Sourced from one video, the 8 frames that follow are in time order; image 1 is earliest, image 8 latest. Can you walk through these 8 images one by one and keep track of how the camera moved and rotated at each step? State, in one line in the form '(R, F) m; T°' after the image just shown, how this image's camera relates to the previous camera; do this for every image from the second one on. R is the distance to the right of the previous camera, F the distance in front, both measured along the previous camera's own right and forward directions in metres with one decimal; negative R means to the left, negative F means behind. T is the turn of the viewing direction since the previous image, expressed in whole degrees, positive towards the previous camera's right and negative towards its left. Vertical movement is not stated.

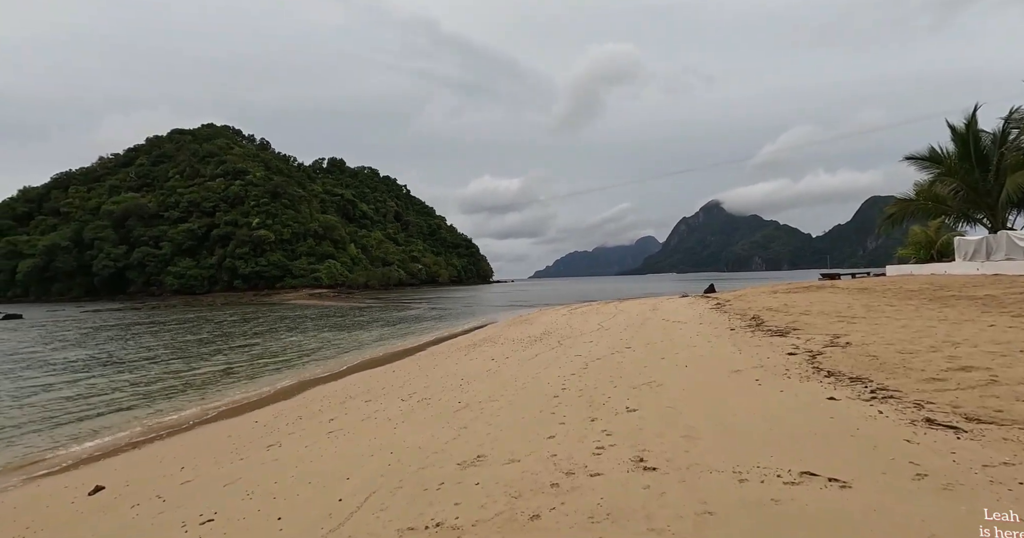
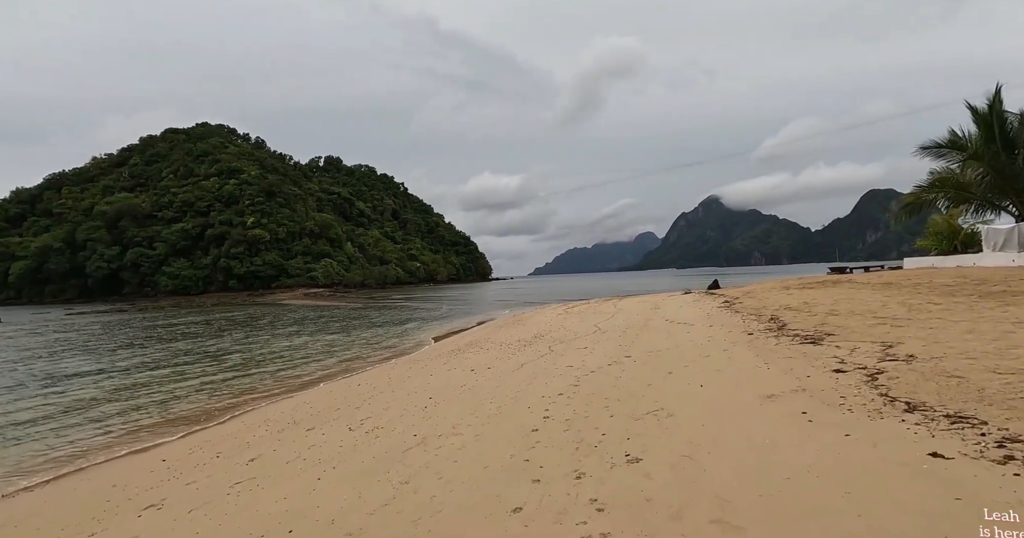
(+0.3, +1.6) m; 0°
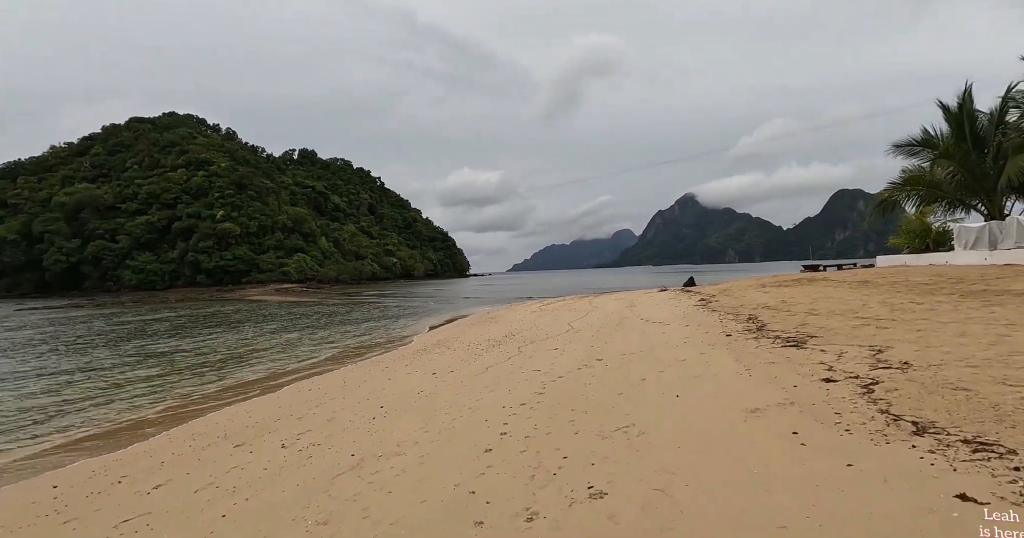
(+0.2, +0.7) m; +2°
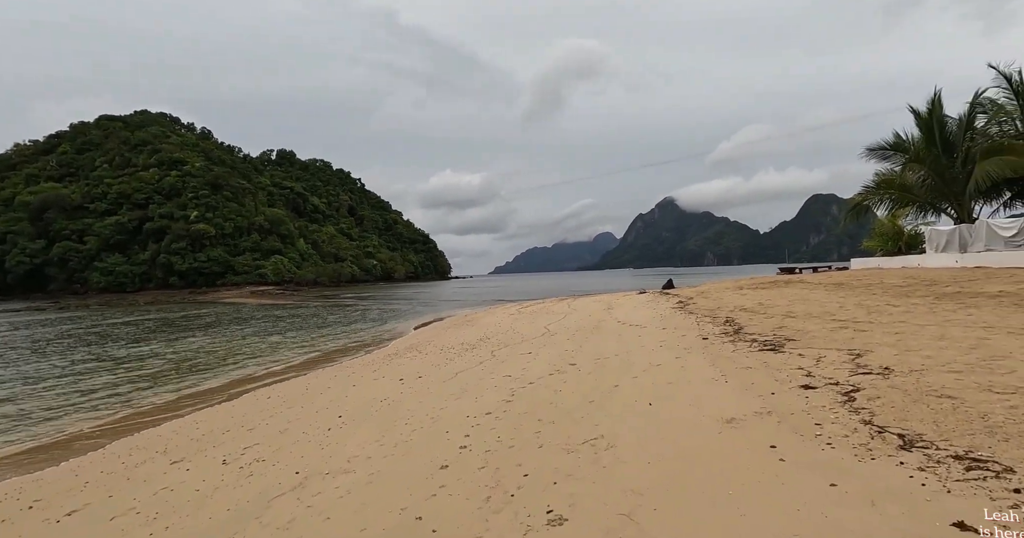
(+0.2, +0.4) m; +2°
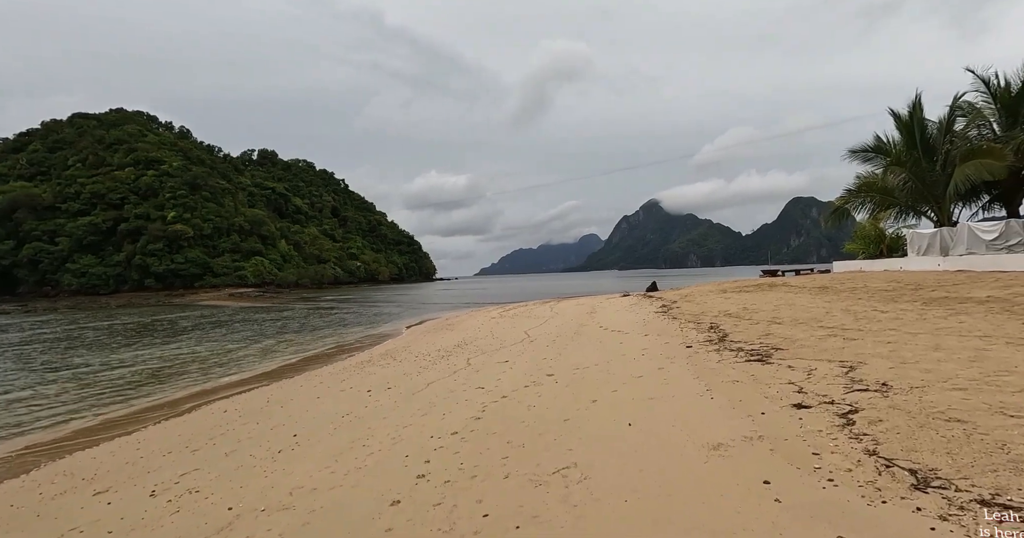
(+0.2, +0.5) m; +2°
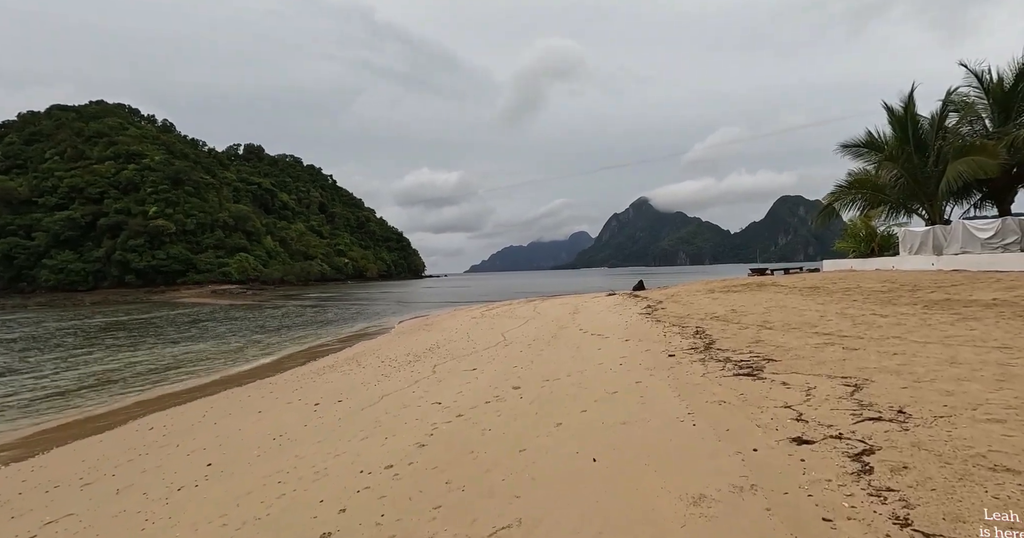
(+0.4, +0.9) m; +1°
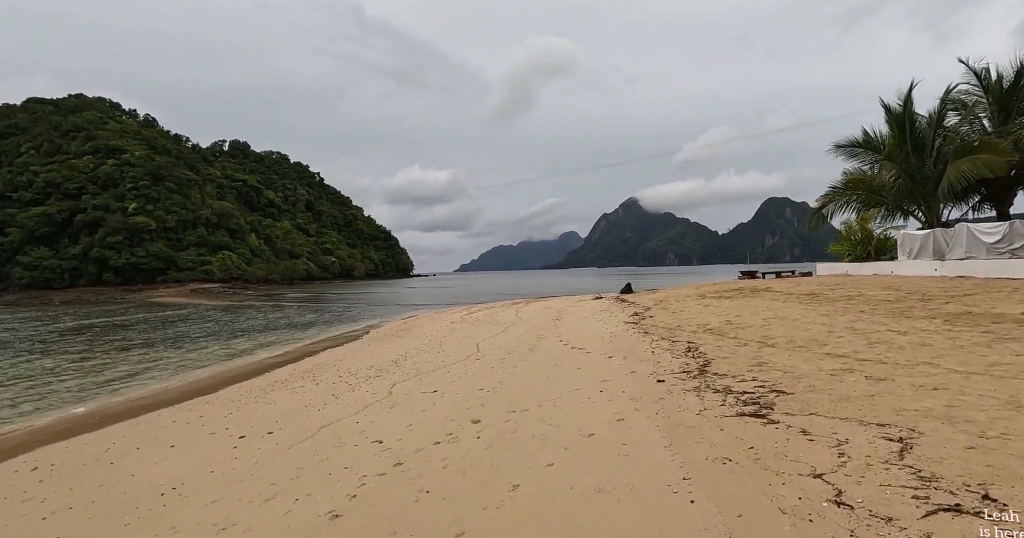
(+0.3, +1.2) m; +1°
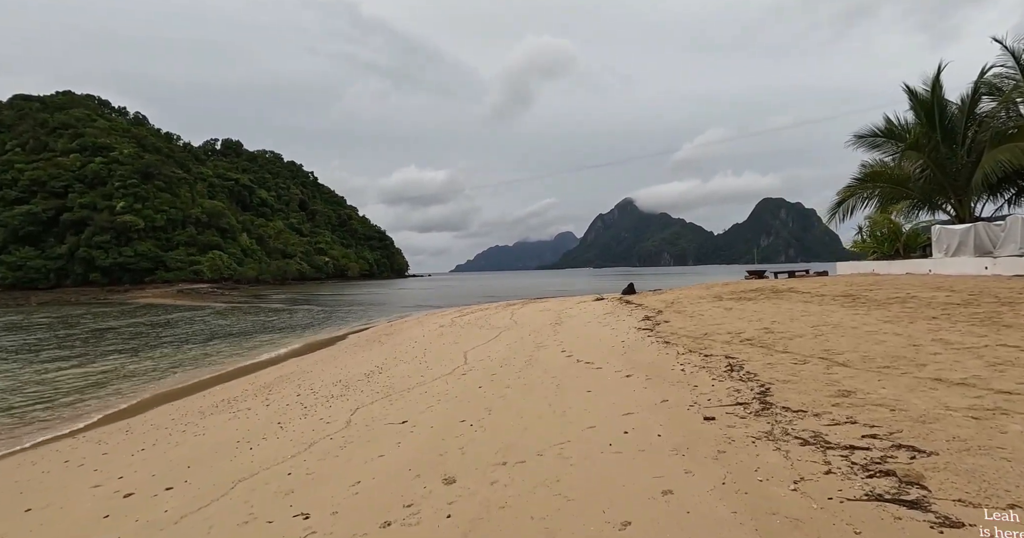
(+0.1, +1.9) m; 0°
